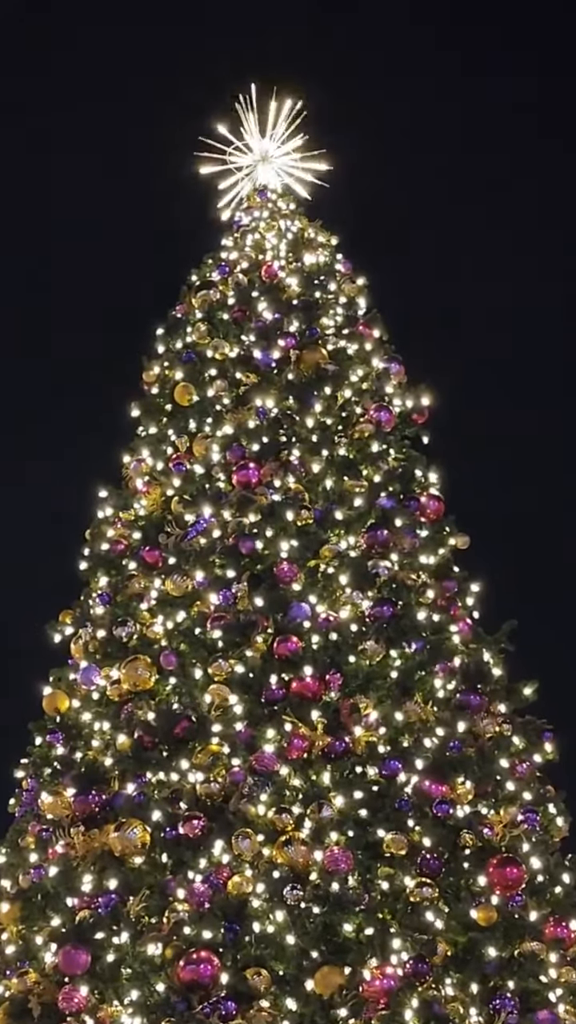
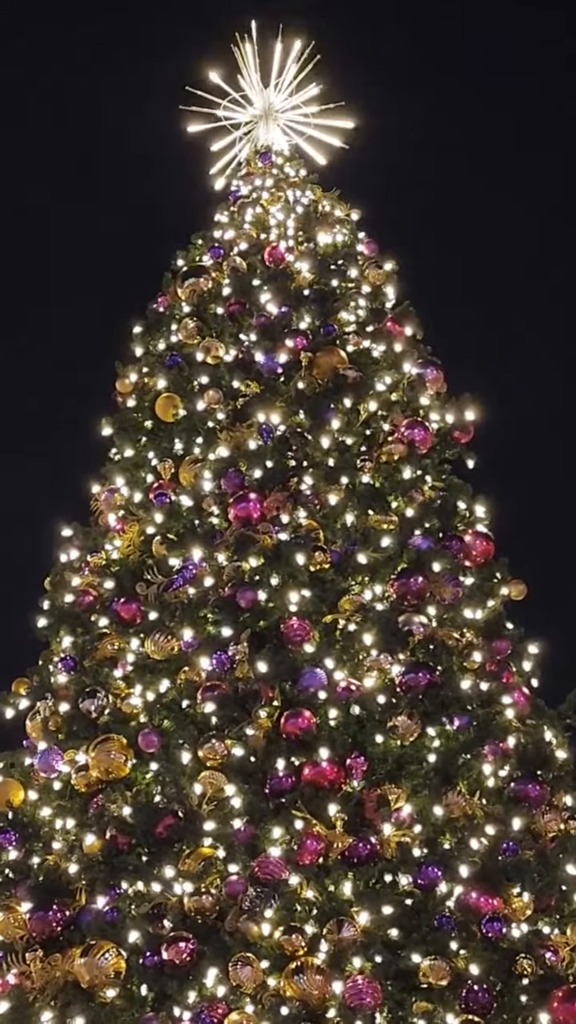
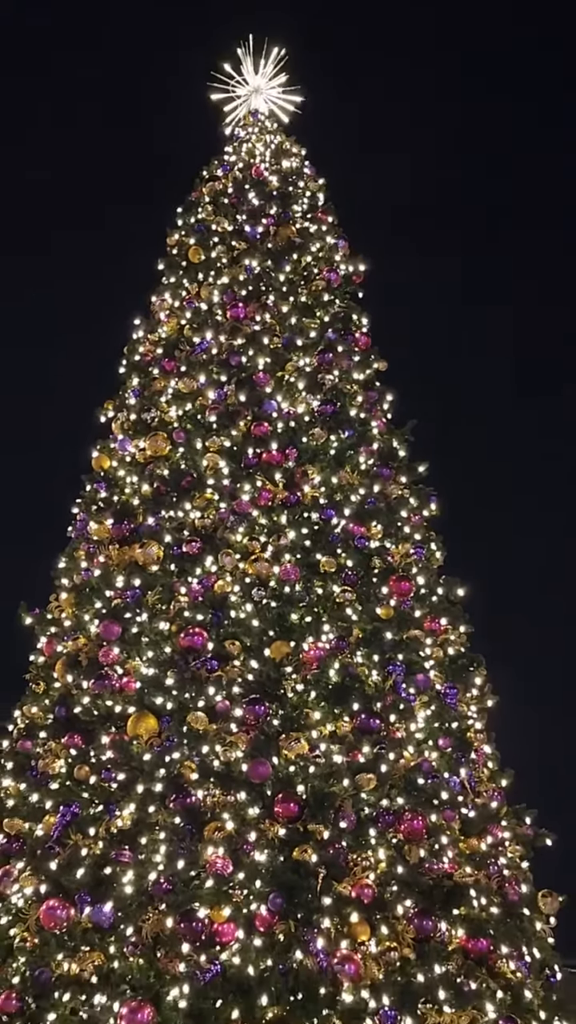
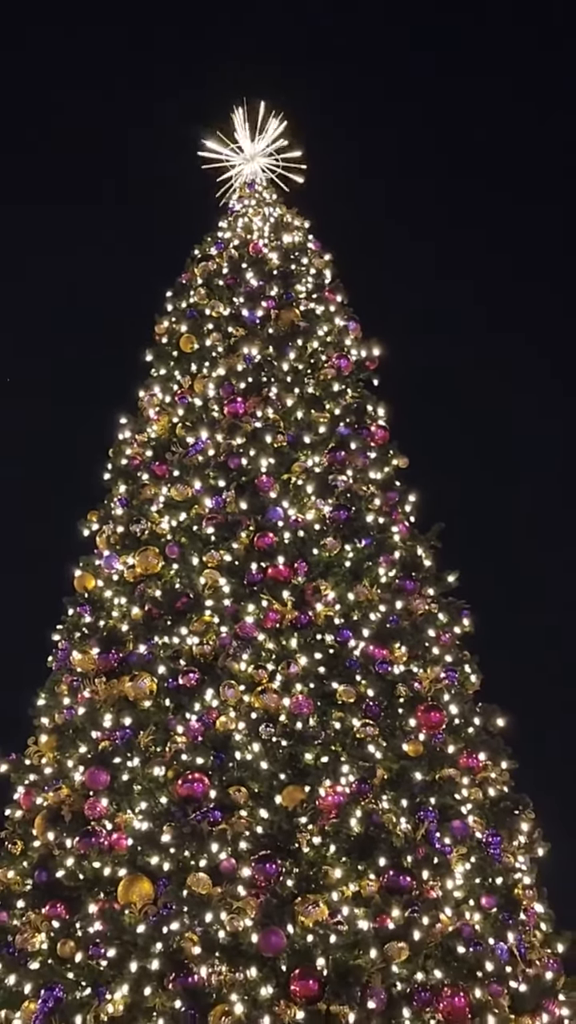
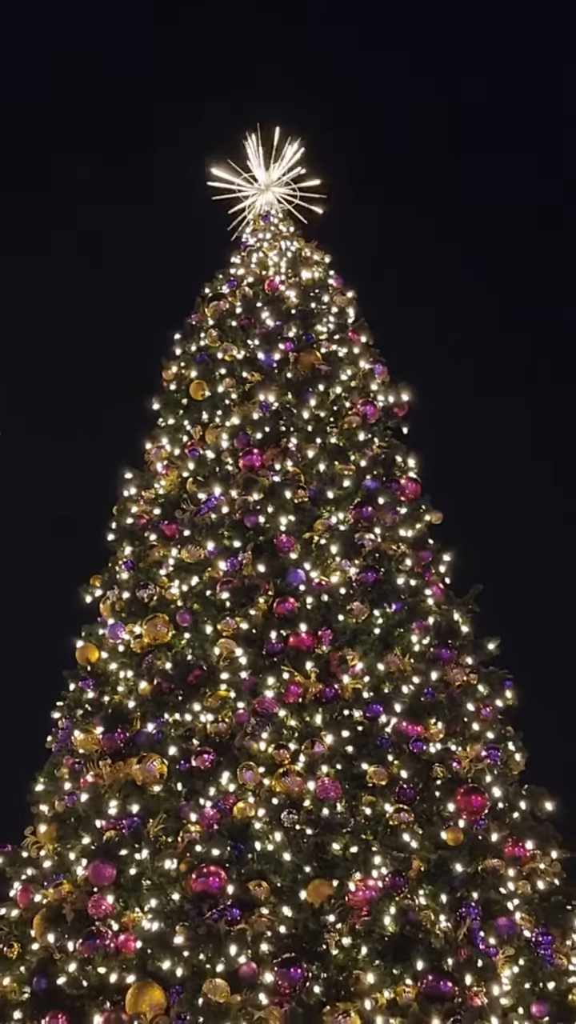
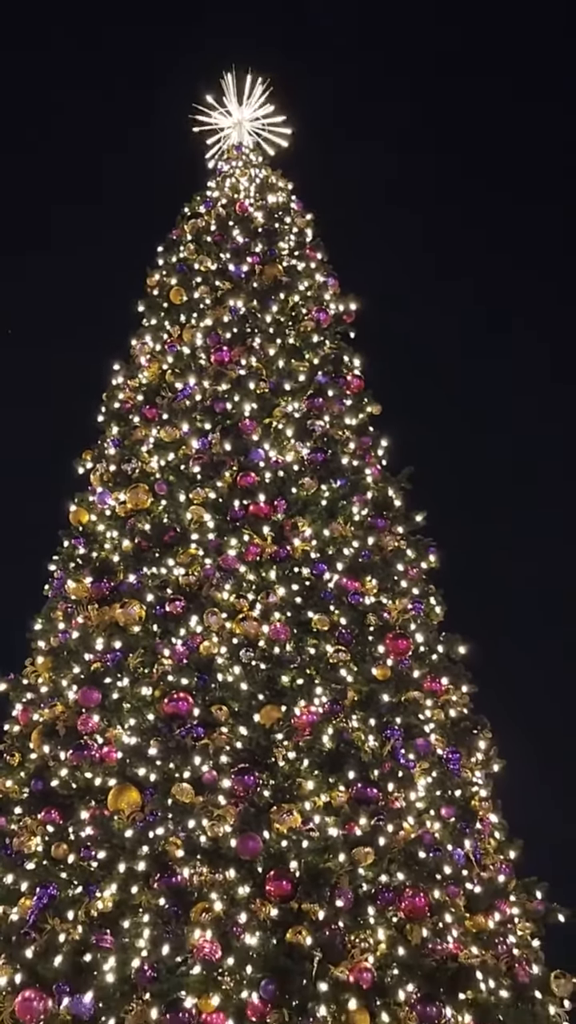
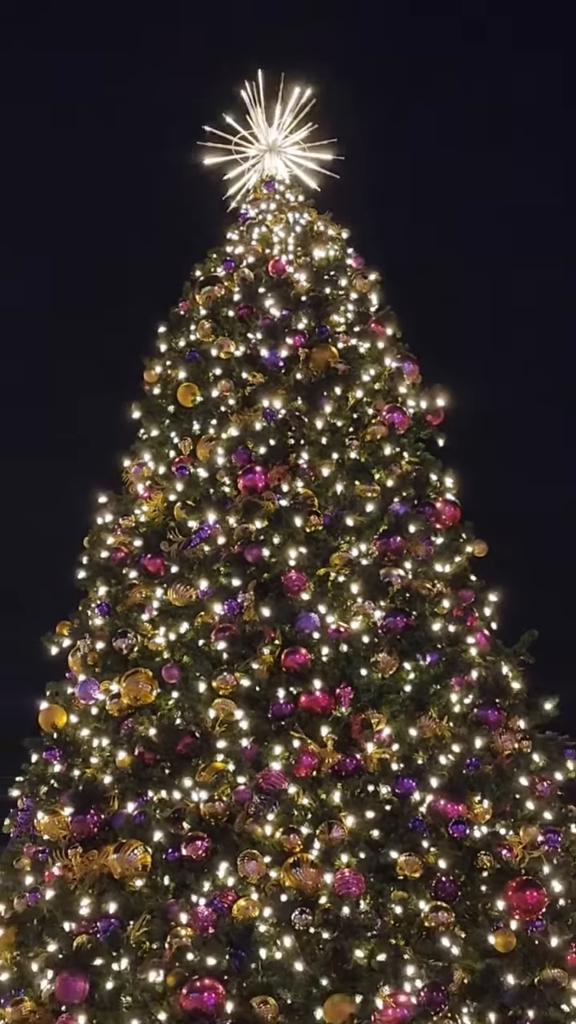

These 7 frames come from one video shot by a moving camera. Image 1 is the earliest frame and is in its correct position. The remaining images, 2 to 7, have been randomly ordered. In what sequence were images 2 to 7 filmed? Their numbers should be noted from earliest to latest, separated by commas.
2, 7, 5, 4, 6, 3
